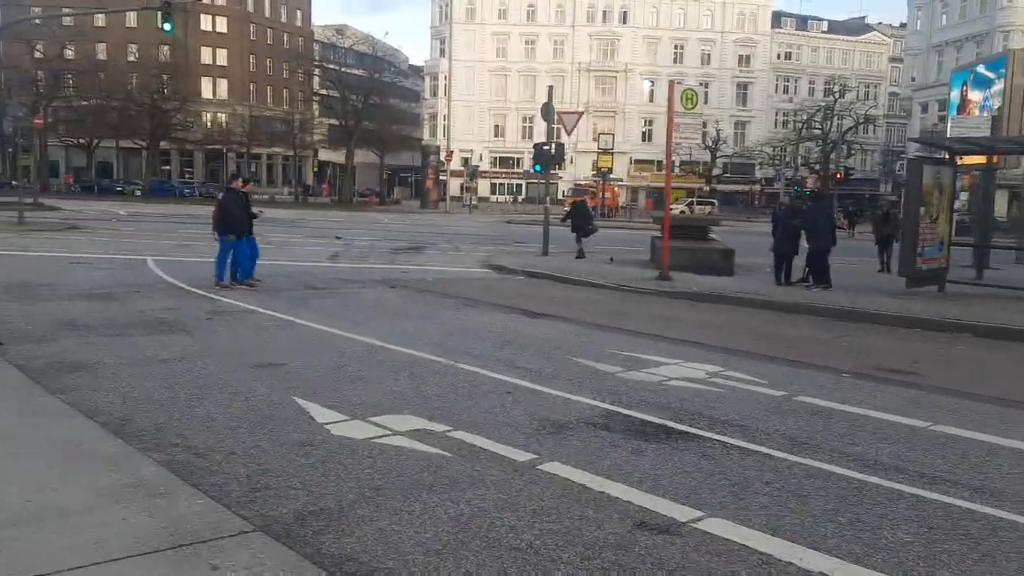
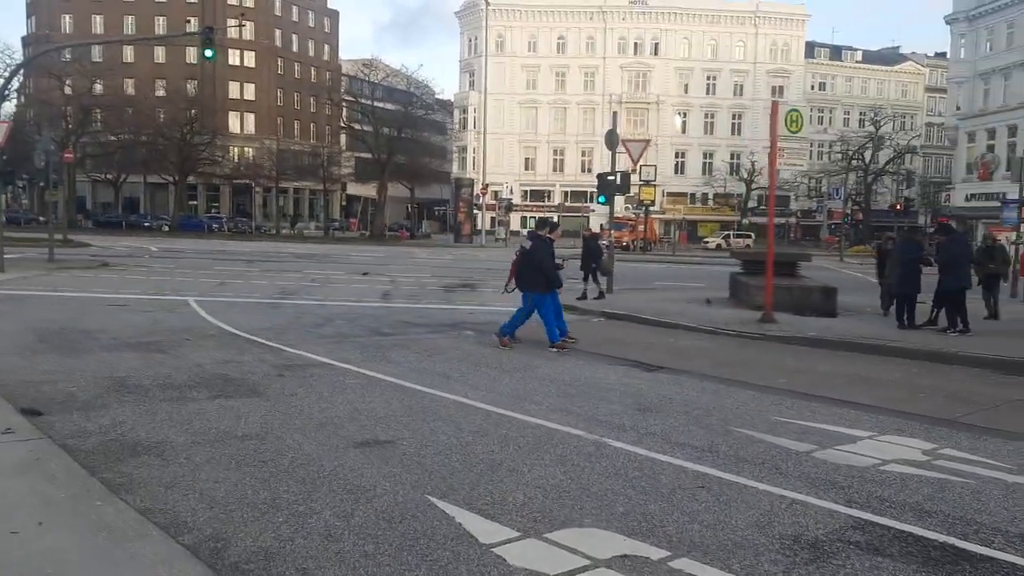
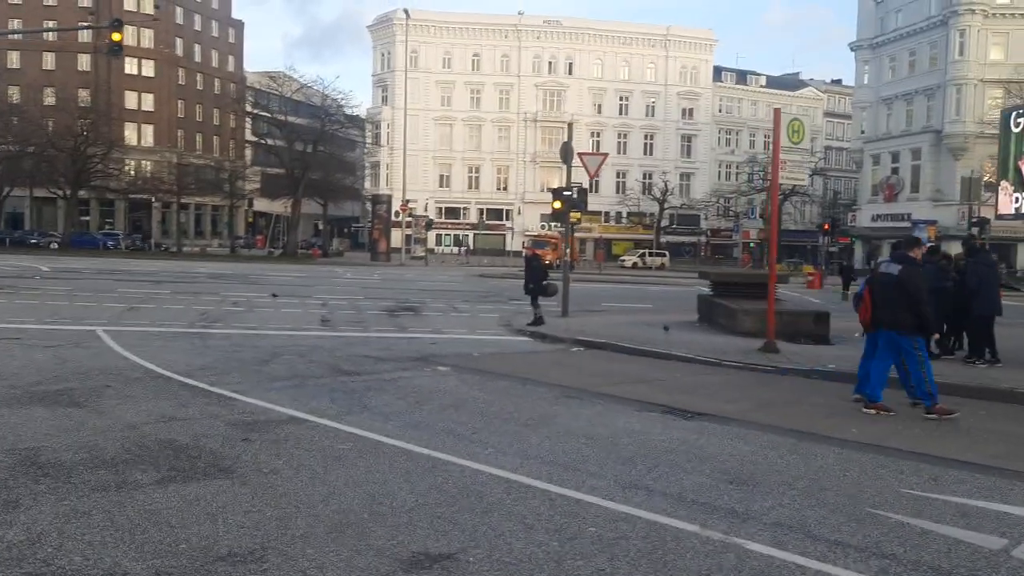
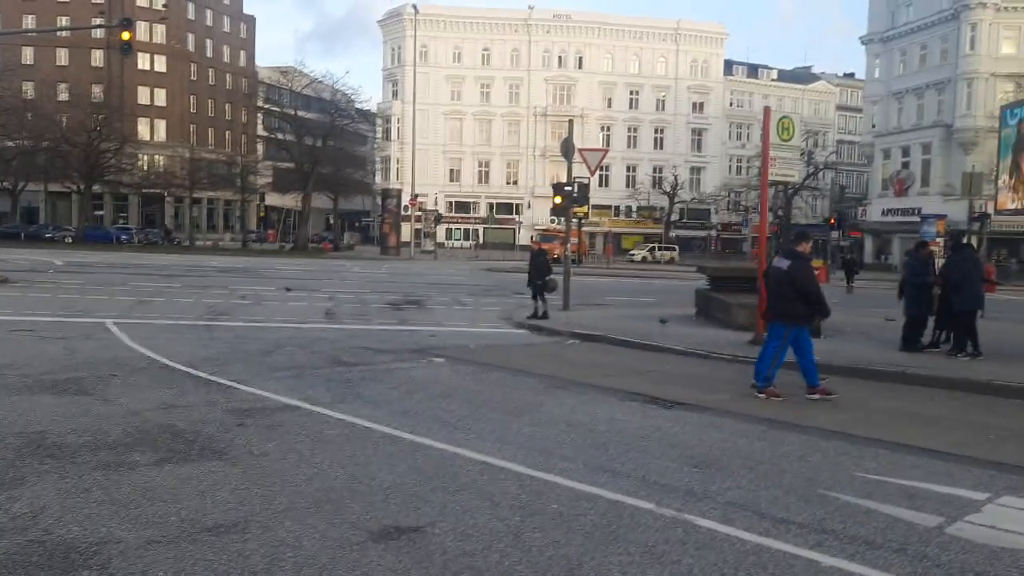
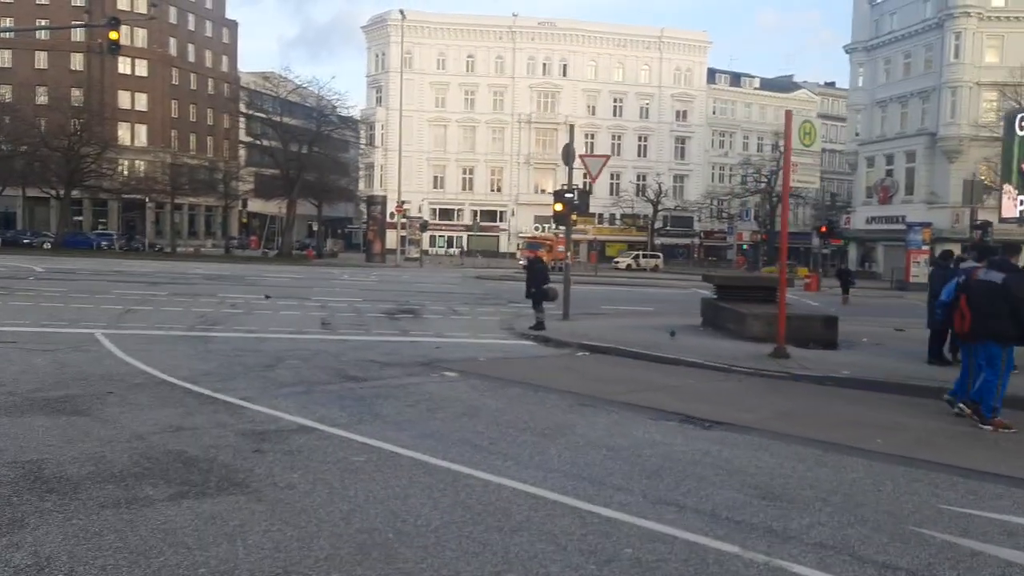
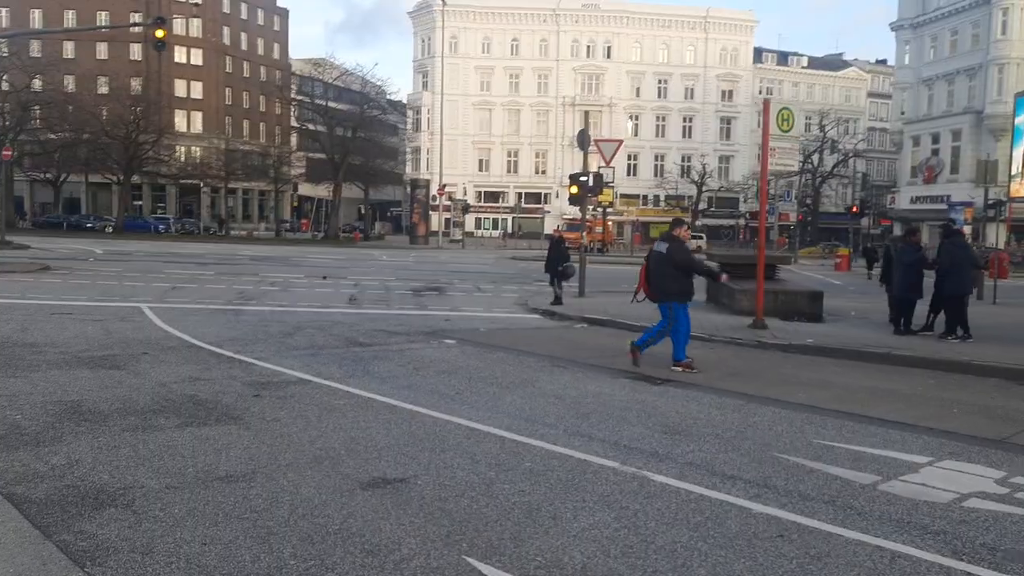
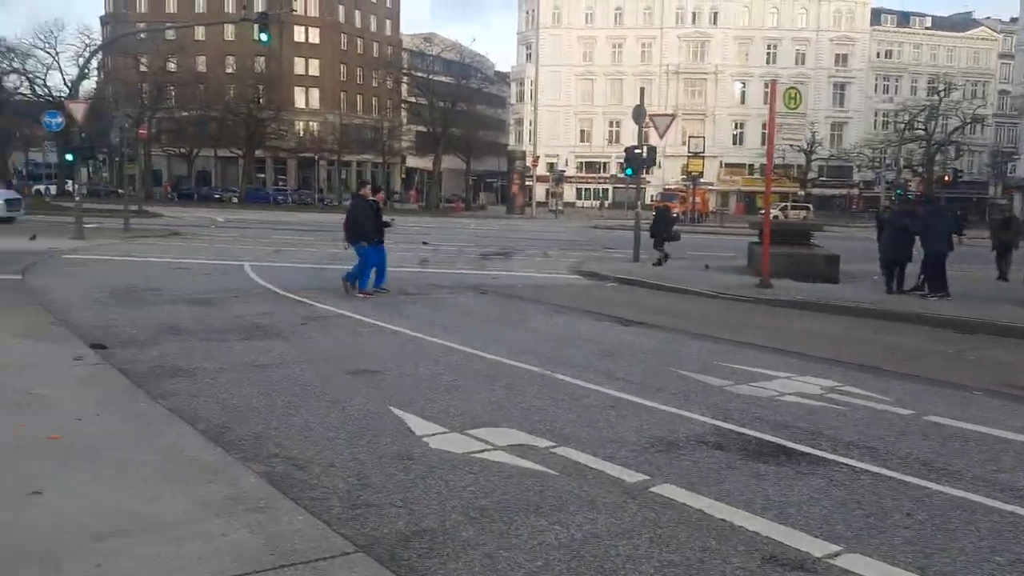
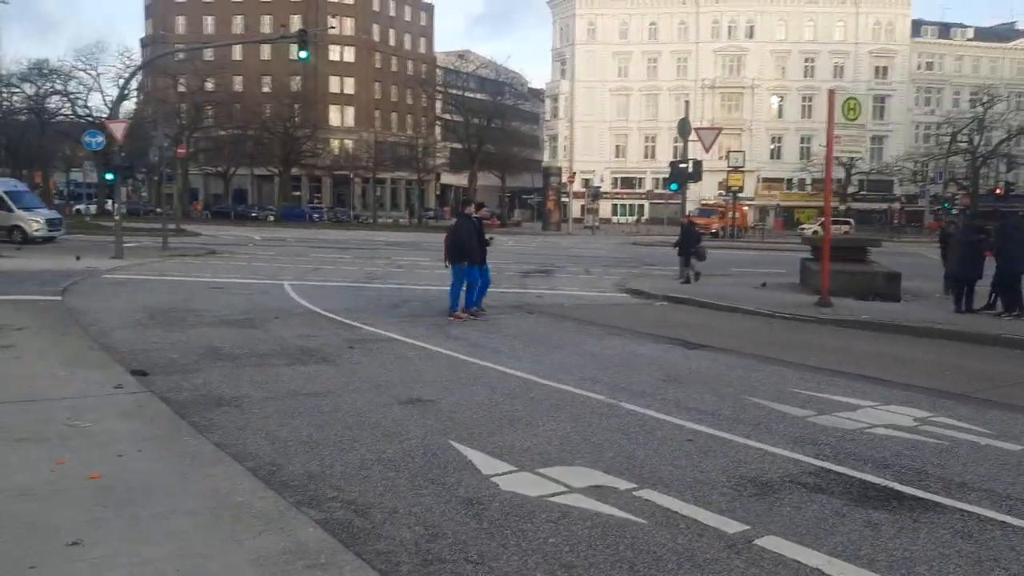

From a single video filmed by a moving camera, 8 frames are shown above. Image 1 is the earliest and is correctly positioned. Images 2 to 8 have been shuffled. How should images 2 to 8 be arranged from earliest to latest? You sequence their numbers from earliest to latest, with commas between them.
7, 8, 2, 6, 4, 3, 5
